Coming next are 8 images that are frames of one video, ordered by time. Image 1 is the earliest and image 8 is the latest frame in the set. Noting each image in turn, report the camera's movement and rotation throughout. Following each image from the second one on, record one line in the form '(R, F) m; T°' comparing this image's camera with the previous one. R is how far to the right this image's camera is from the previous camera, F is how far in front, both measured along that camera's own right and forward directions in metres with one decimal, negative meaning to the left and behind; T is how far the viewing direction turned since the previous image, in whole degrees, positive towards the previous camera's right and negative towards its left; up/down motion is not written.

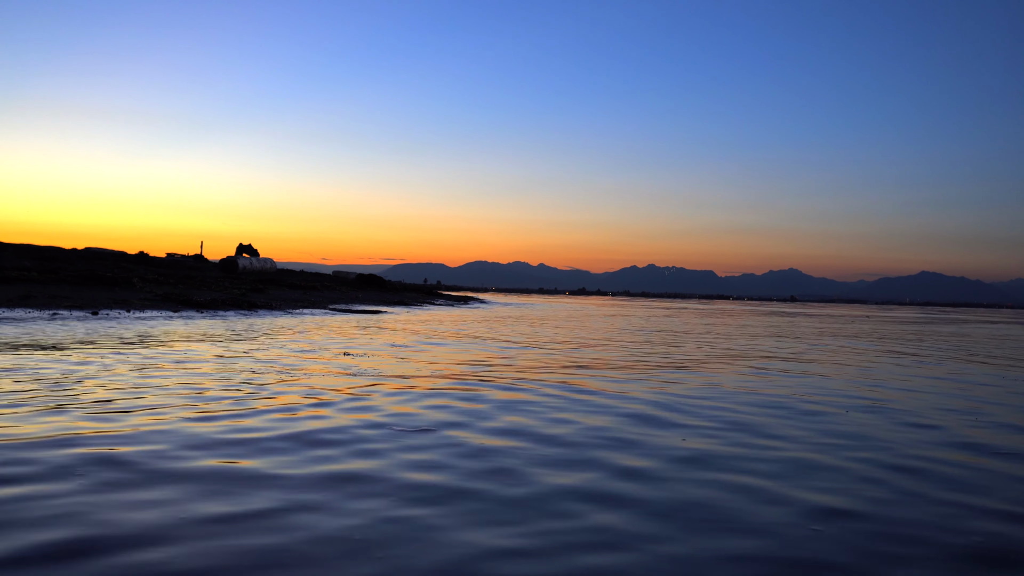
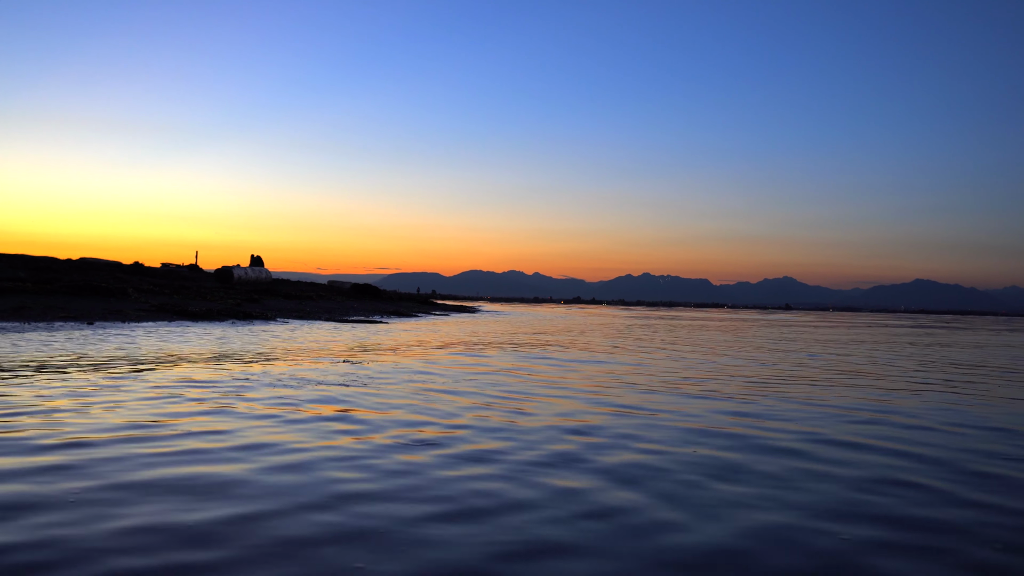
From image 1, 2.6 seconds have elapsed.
(-0.8, +0.1) m; 0°
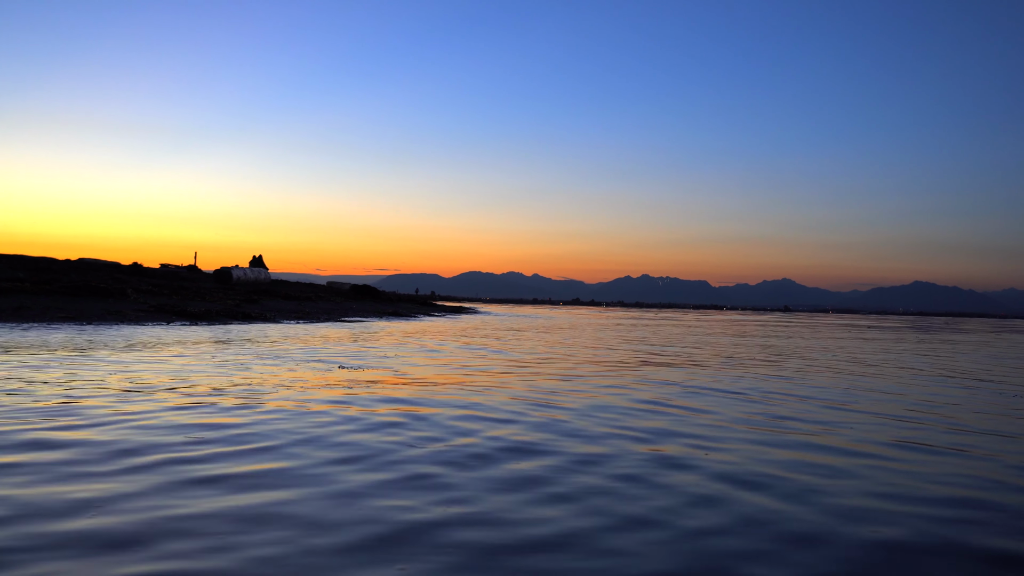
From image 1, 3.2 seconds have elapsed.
(+0.3, -0.6) m; 0°
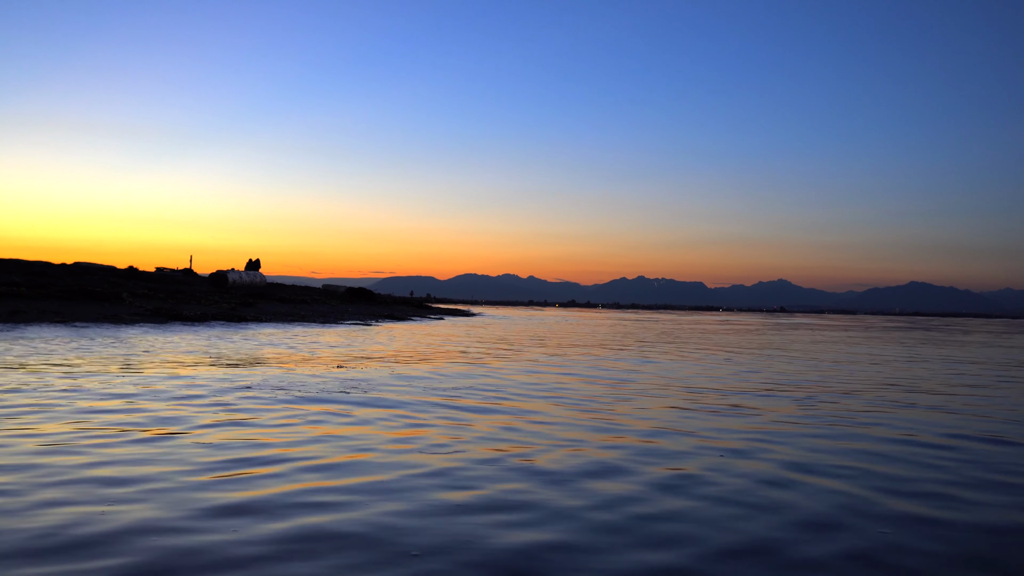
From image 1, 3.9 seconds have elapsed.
(-0.3, +0.3) m; 0°
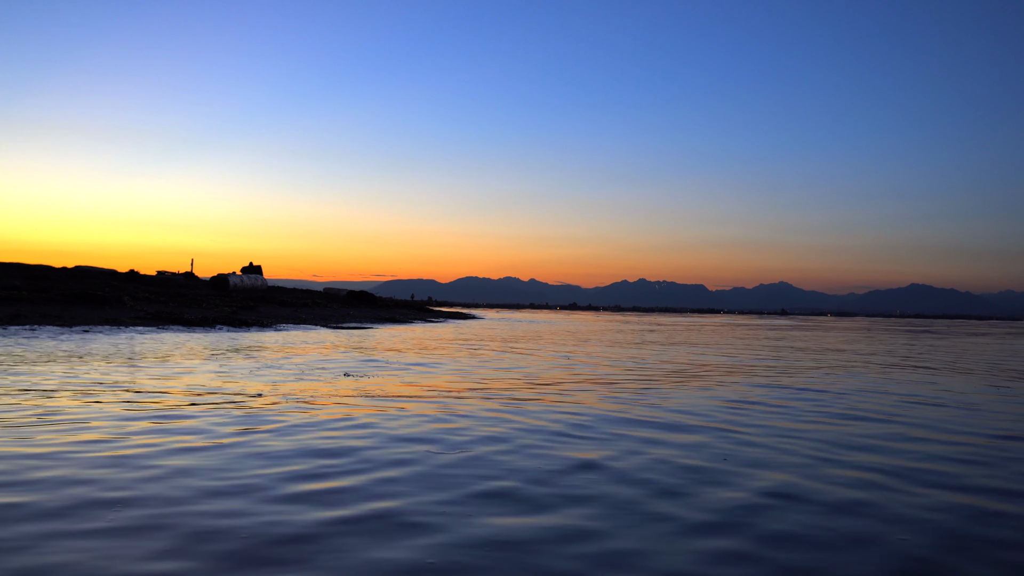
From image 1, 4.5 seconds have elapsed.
(+0.2, -0.1) m; 0°
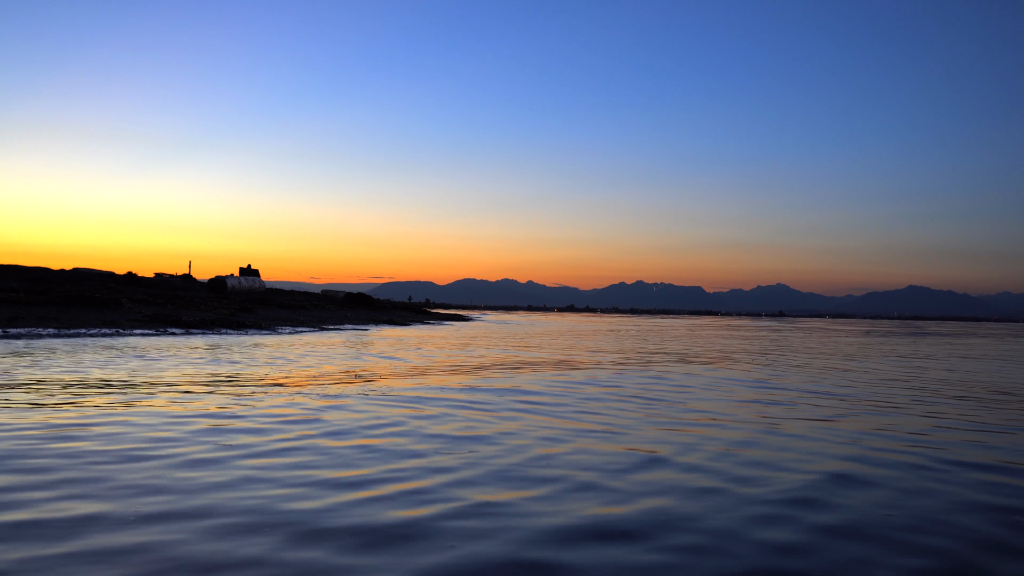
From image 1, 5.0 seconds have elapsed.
(-0.3, 0.0) m; 0°
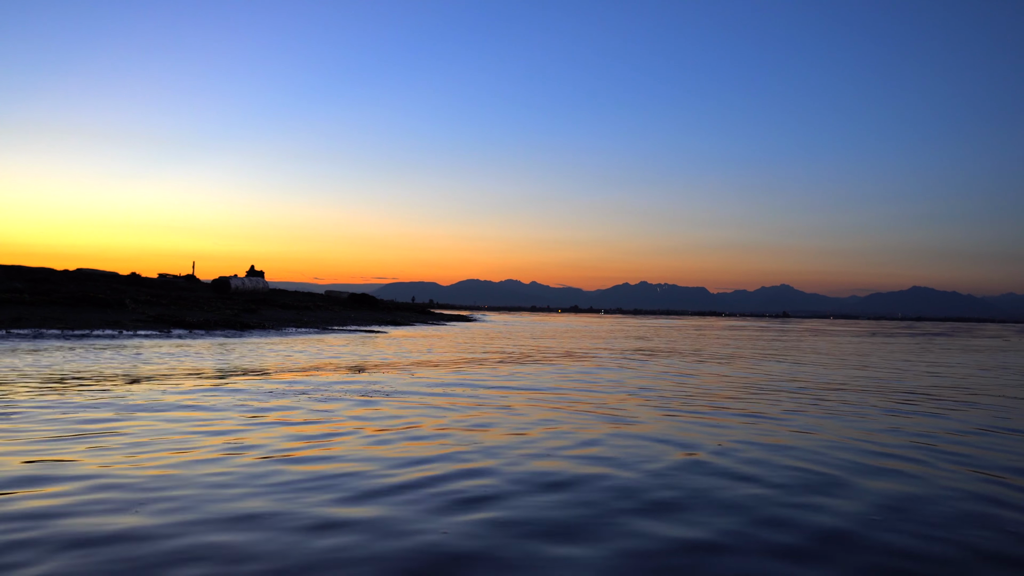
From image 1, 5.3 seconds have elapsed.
(-0.7, +1.6) m; 0°
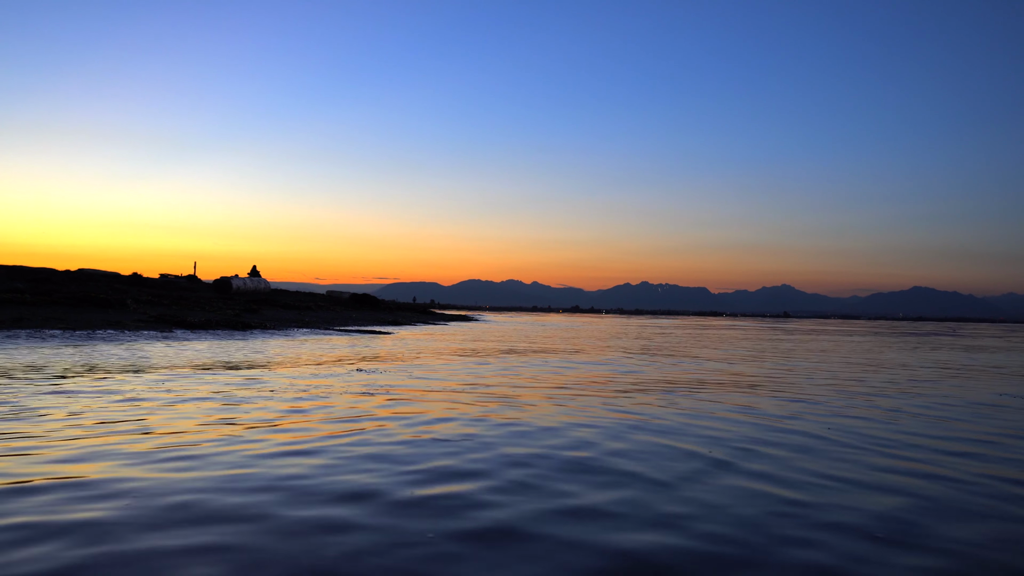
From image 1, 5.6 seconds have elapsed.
(+0.9, -1.2) m; 0°
